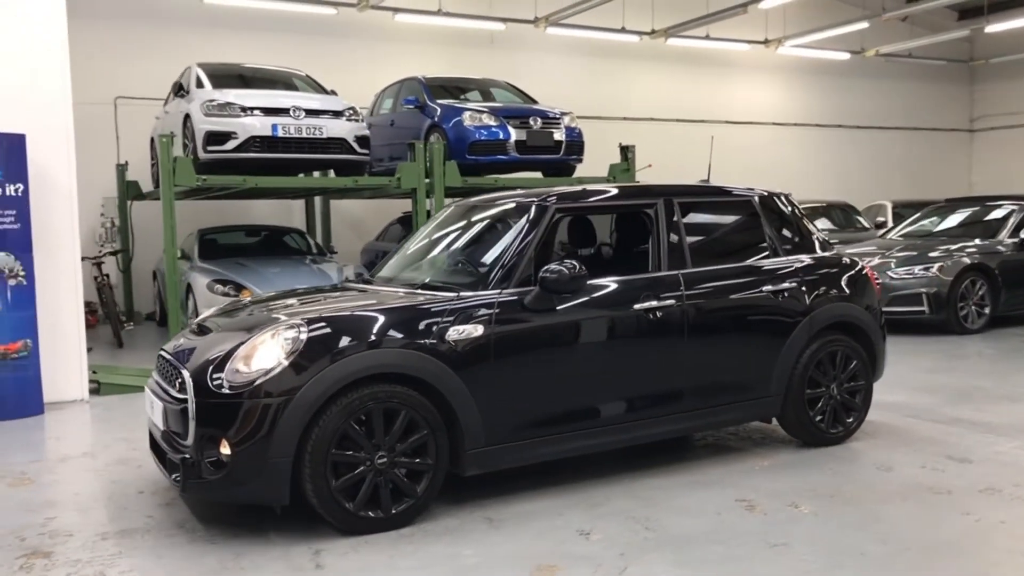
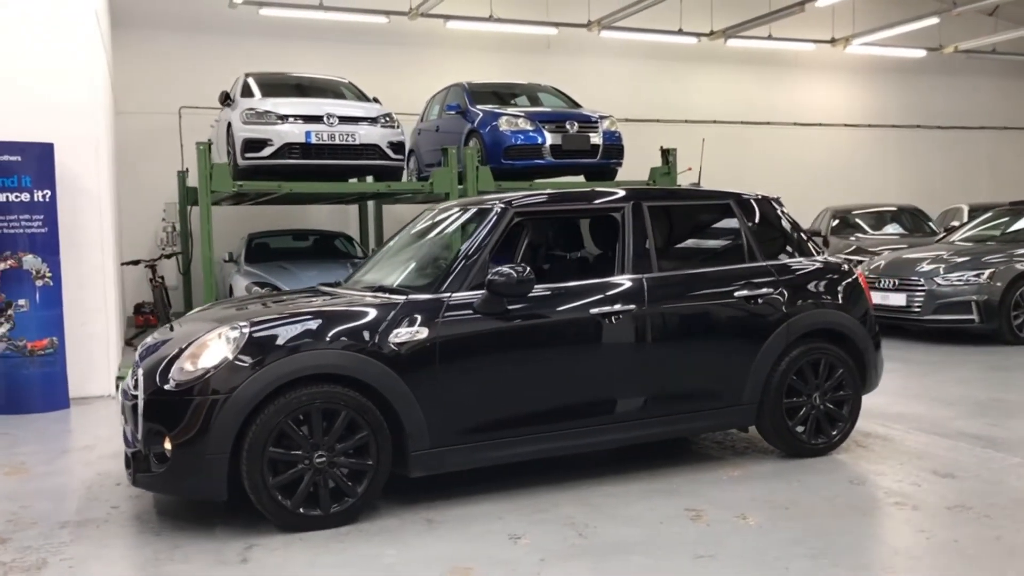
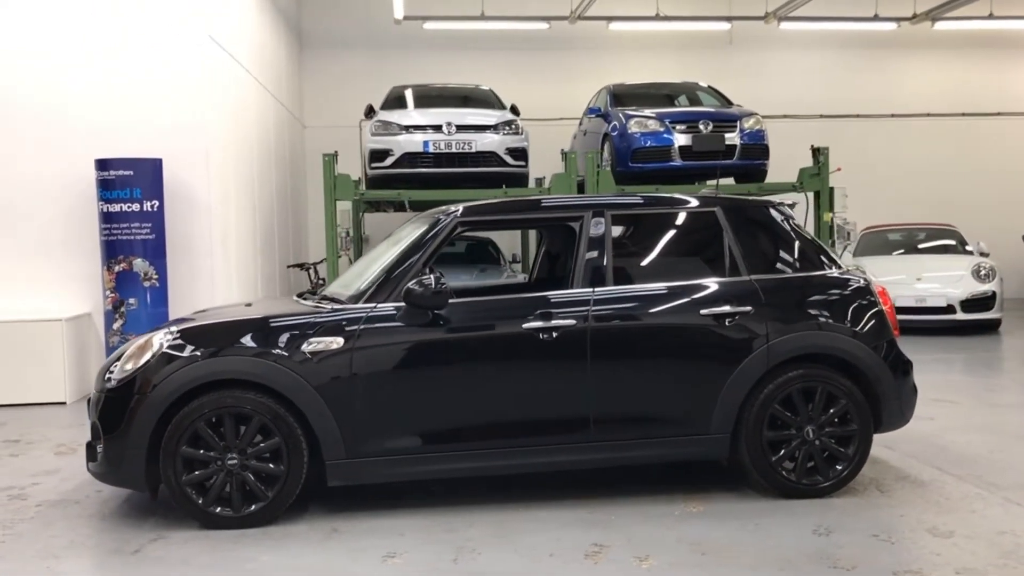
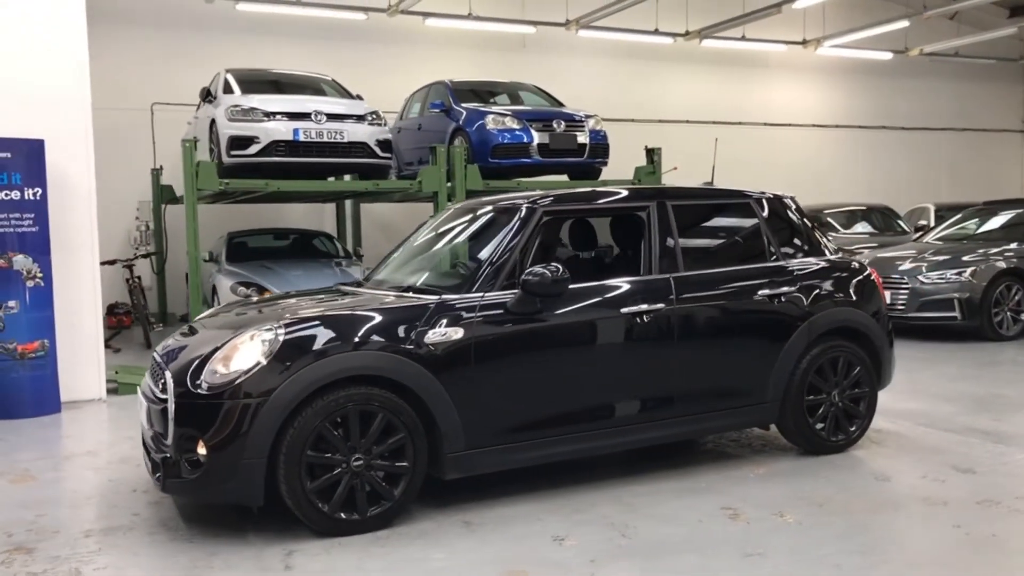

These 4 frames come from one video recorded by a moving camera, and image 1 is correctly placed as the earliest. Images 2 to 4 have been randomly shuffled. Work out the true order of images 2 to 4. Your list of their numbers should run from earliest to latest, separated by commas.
4, 2, 3
